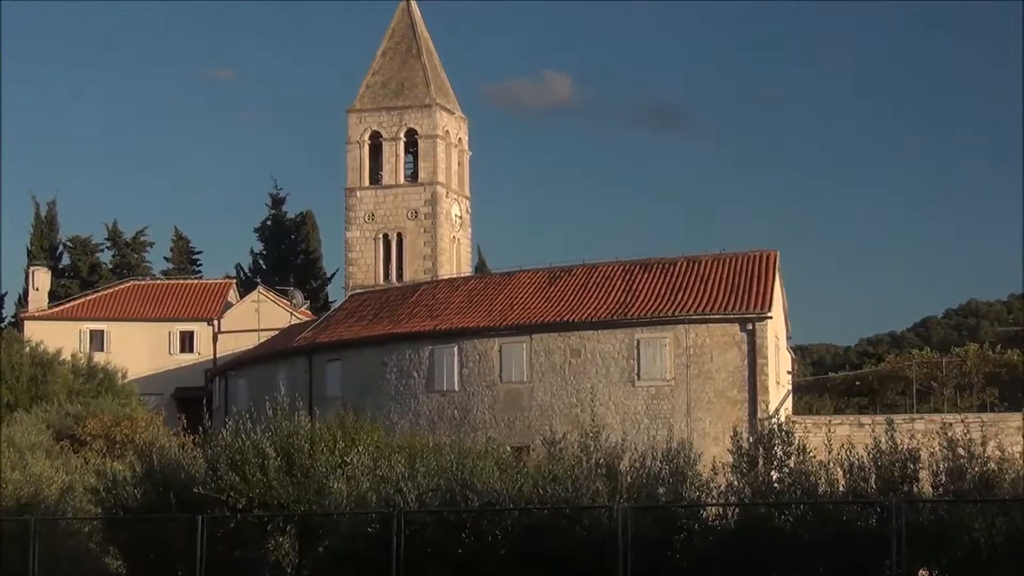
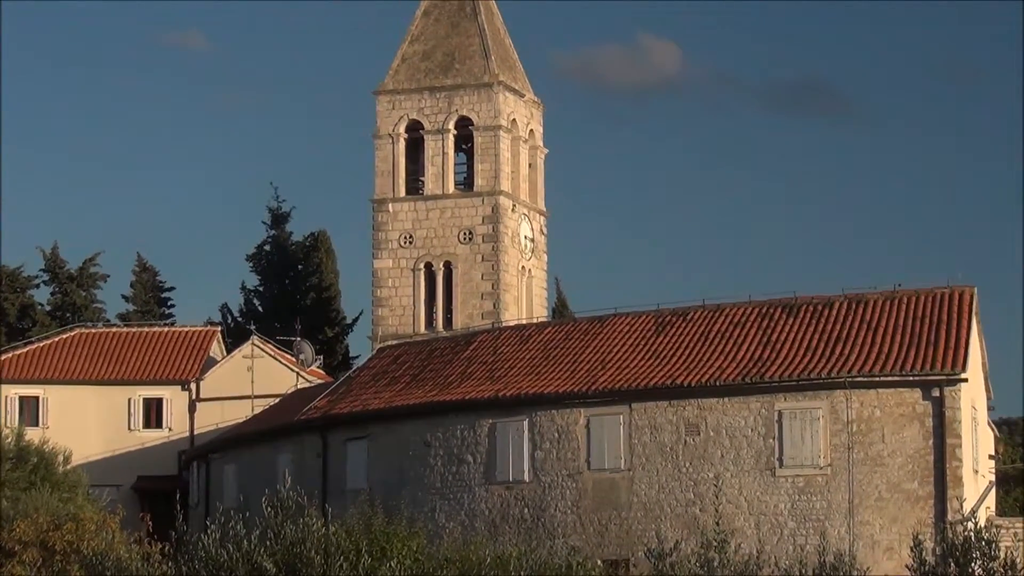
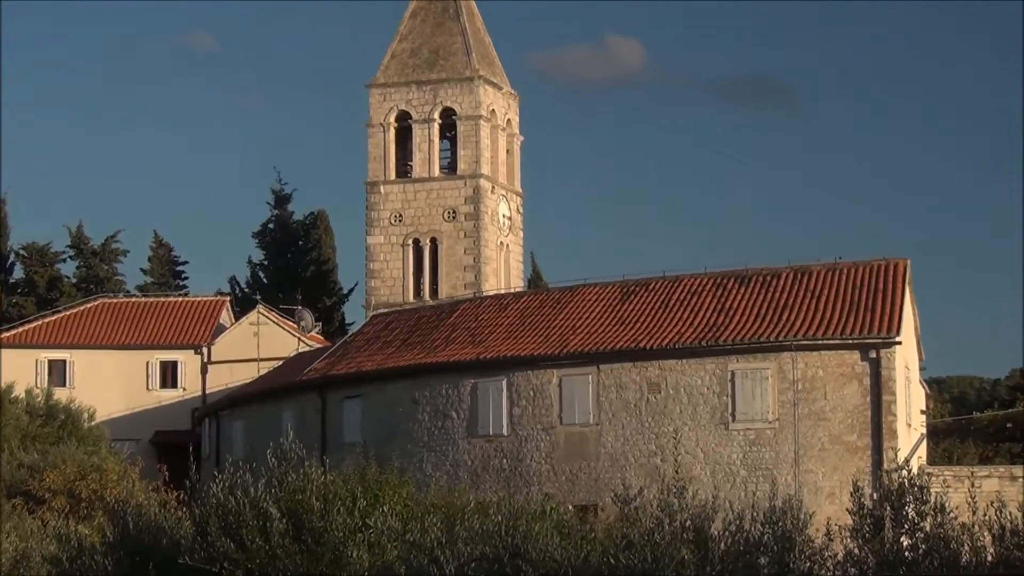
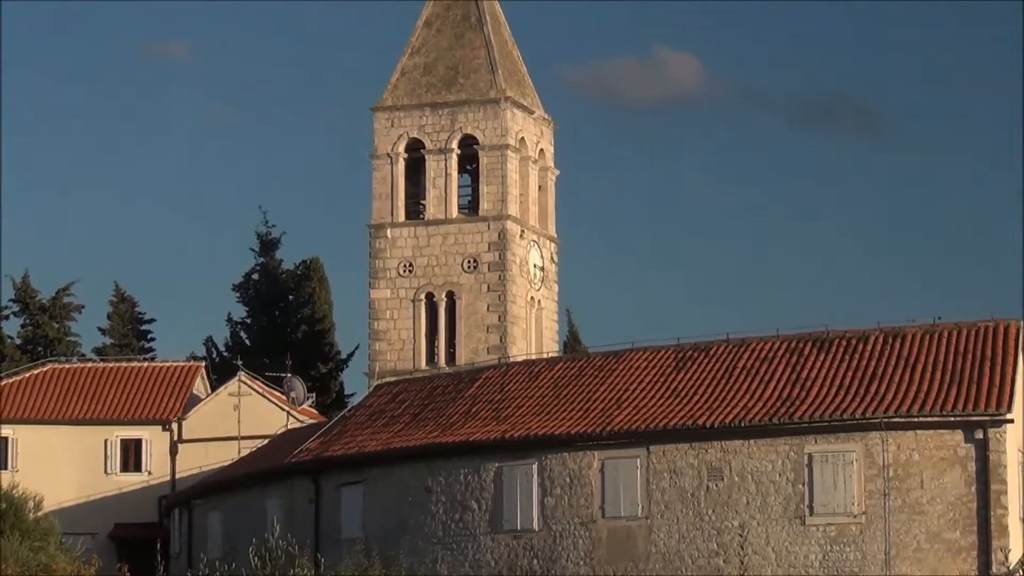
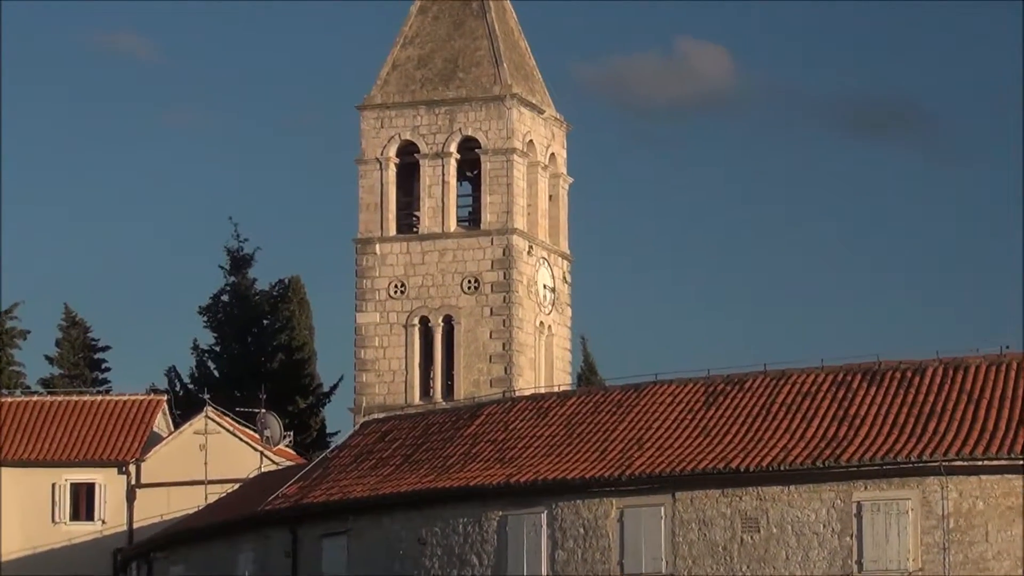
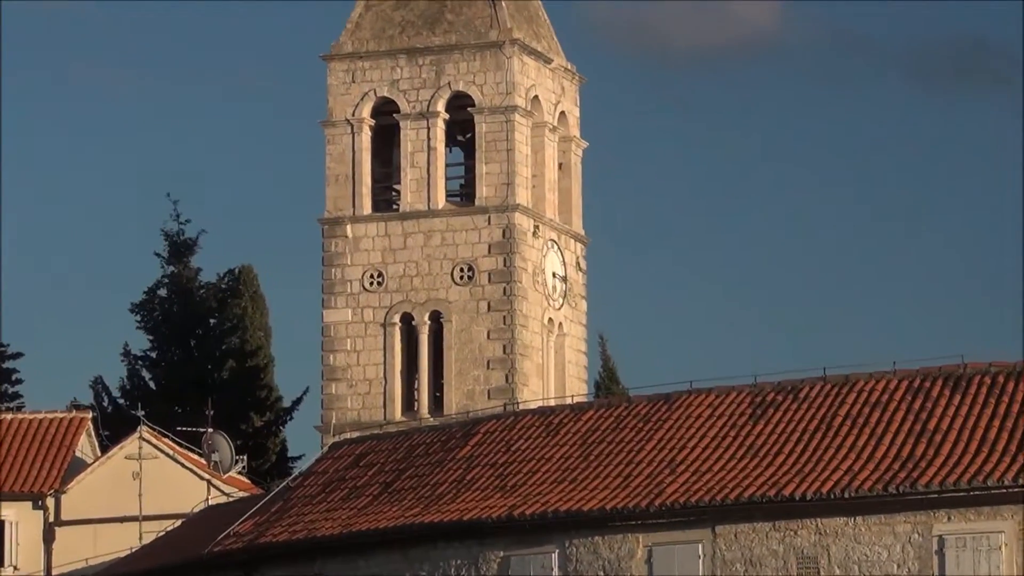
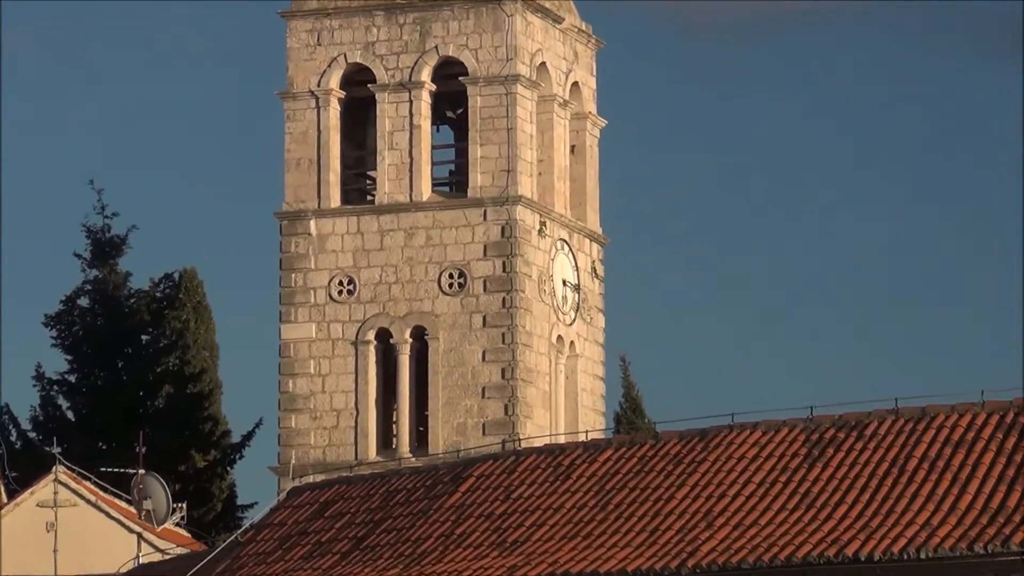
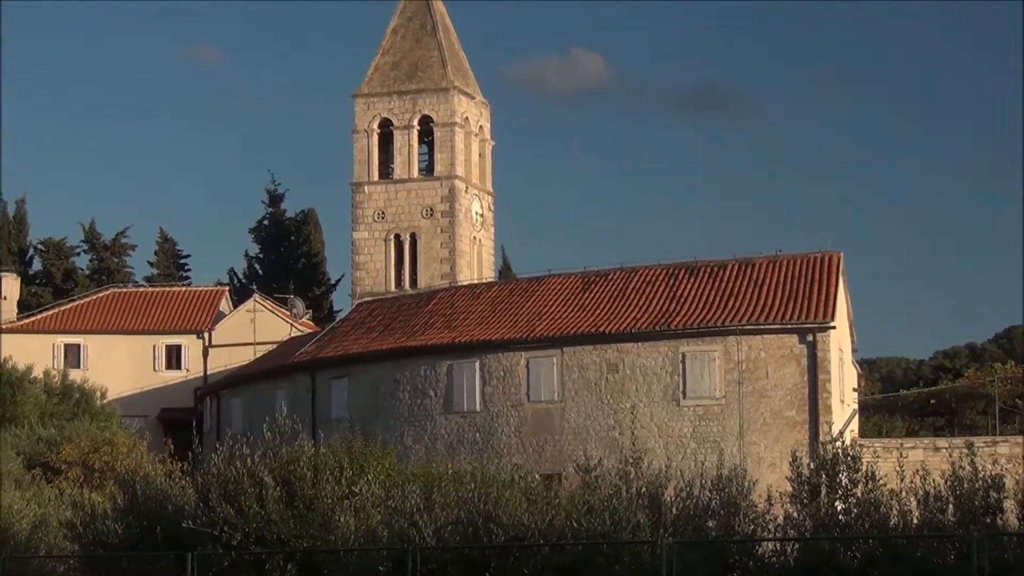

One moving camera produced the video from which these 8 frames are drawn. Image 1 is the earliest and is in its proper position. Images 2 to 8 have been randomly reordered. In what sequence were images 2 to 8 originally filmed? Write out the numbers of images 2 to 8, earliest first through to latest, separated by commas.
8, 3, 2, 4, 5, 6, 7
